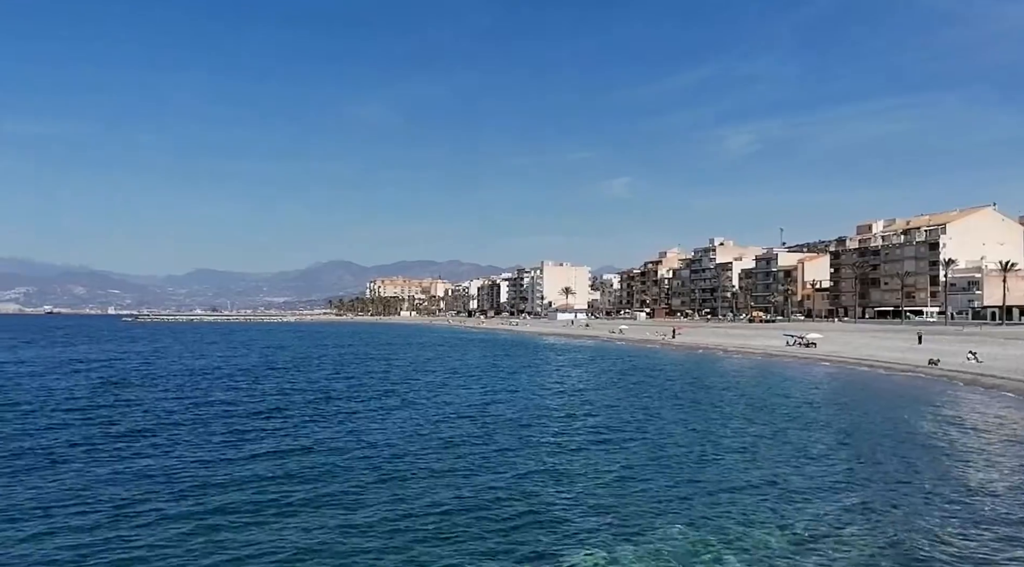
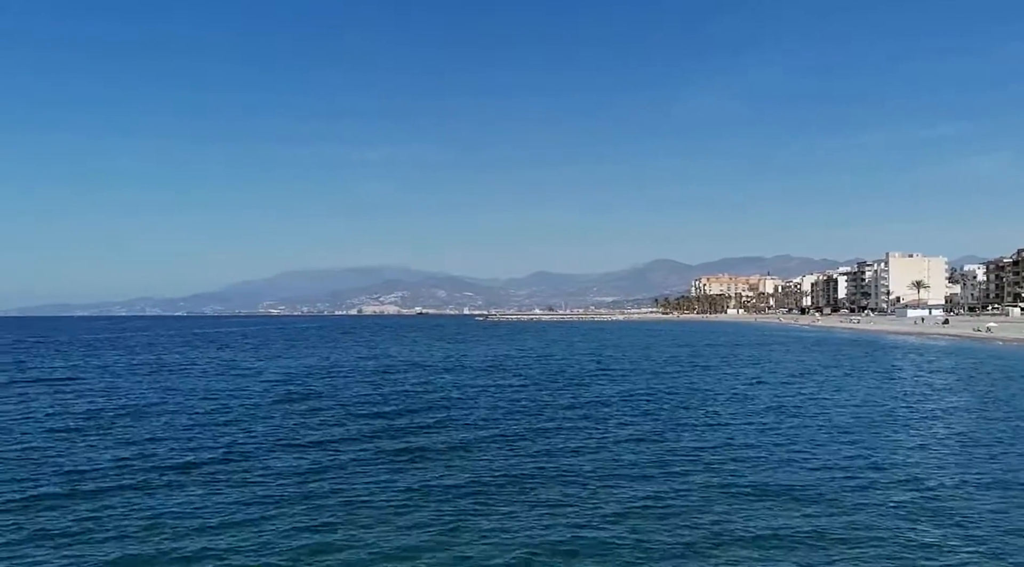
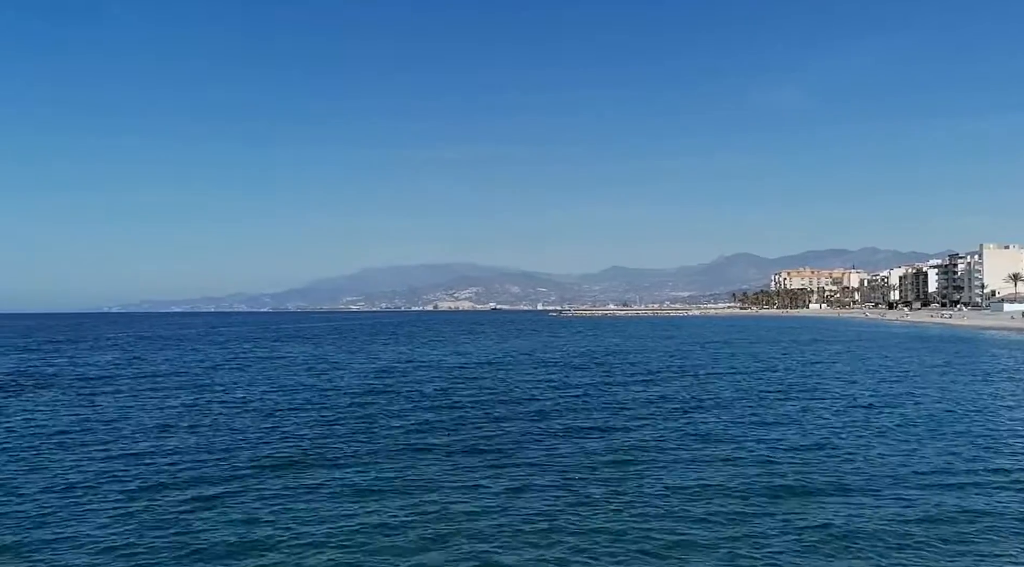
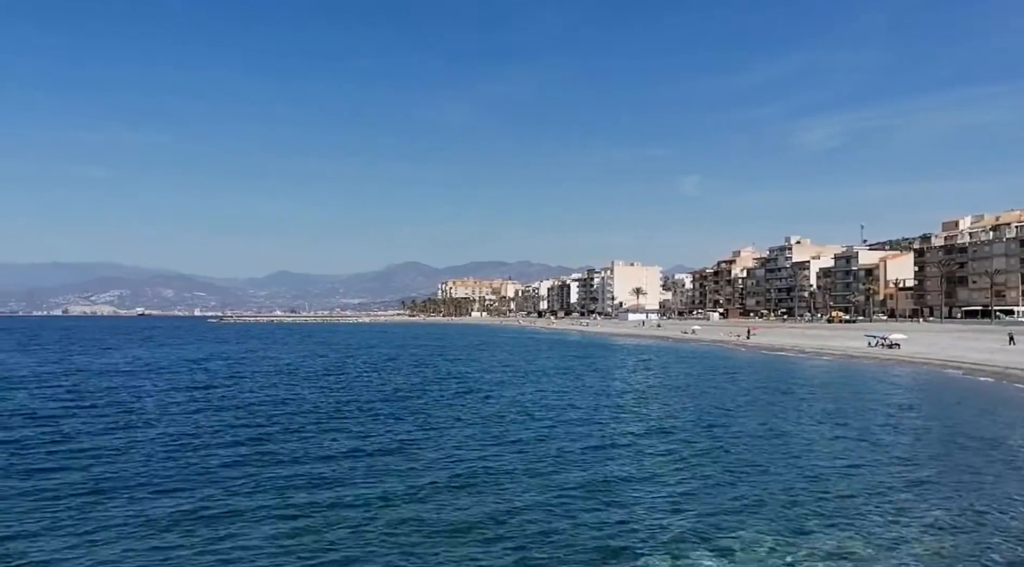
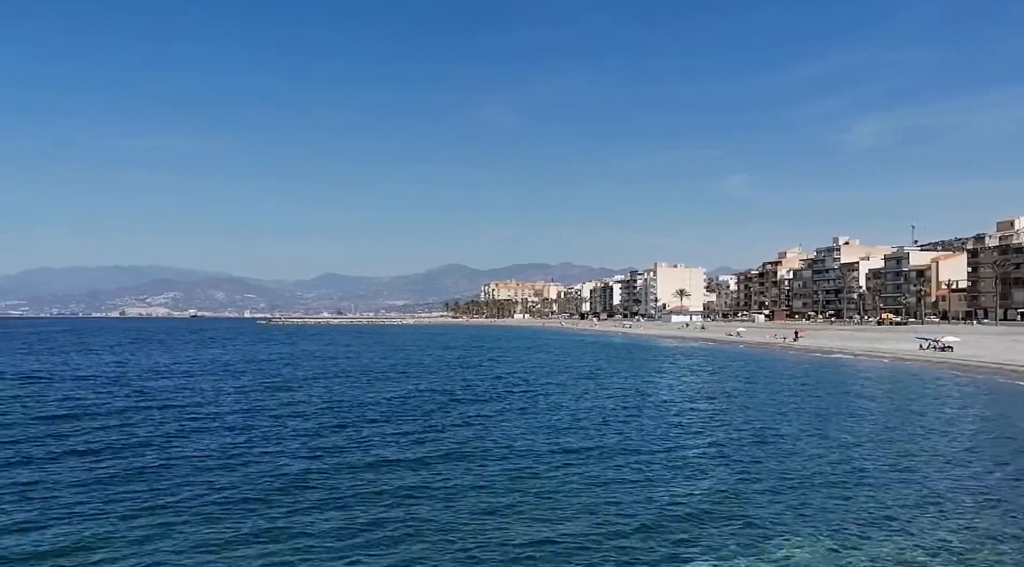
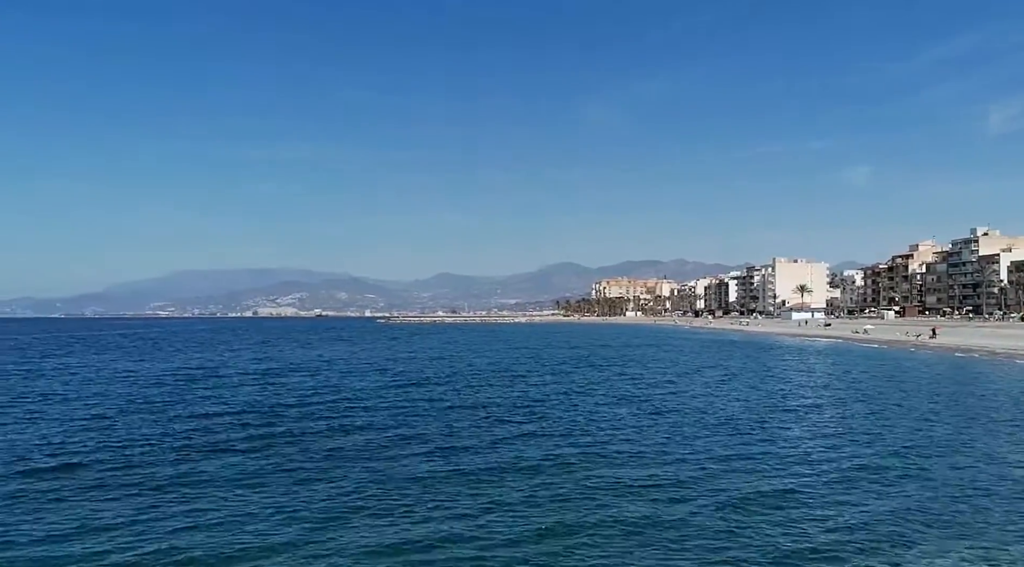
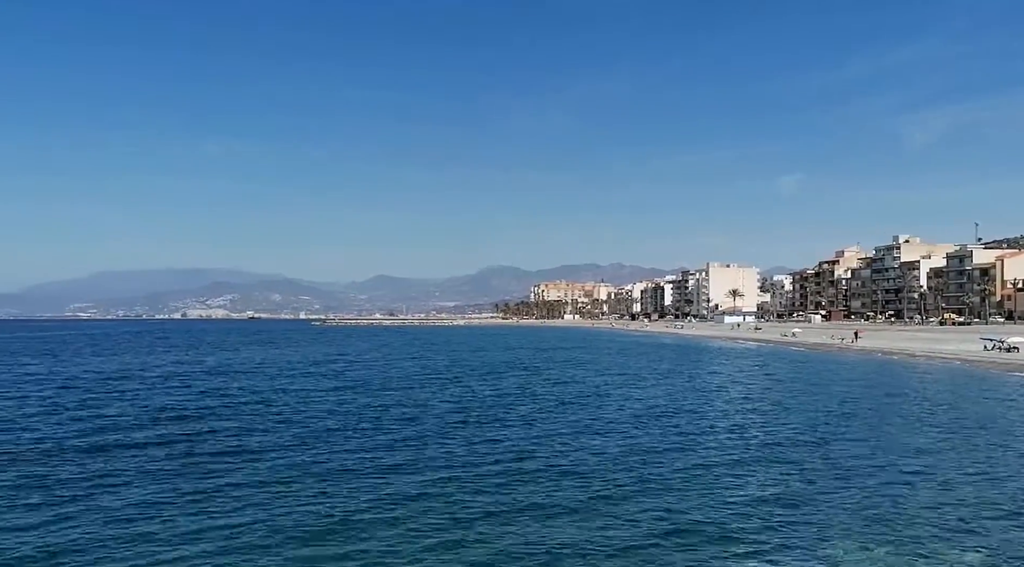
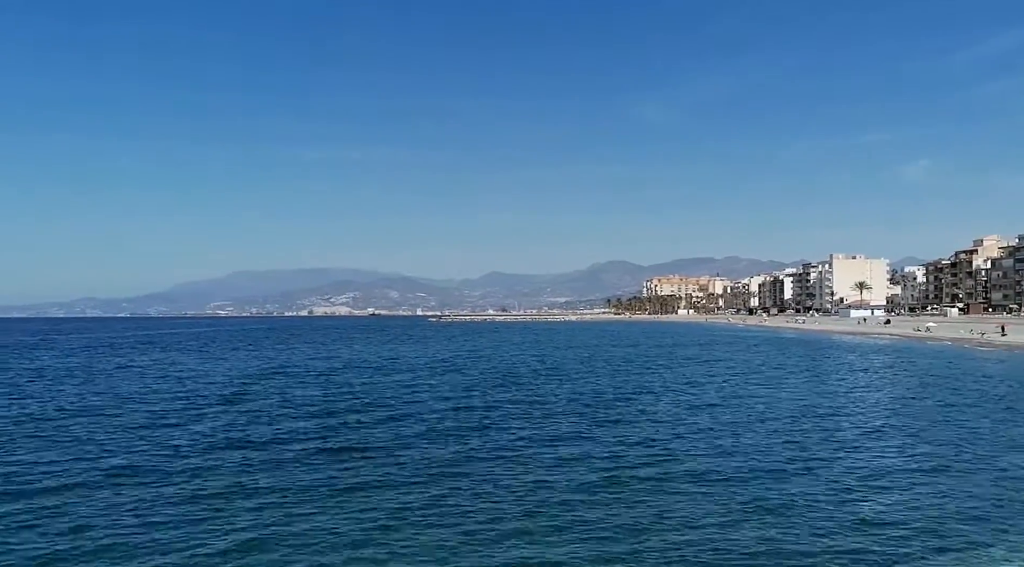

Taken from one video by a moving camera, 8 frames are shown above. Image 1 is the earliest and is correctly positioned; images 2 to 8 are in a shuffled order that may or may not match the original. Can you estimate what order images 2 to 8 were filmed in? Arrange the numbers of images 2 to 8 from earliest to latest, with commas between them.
4, 5, 7, 6, 8, 2, 3
